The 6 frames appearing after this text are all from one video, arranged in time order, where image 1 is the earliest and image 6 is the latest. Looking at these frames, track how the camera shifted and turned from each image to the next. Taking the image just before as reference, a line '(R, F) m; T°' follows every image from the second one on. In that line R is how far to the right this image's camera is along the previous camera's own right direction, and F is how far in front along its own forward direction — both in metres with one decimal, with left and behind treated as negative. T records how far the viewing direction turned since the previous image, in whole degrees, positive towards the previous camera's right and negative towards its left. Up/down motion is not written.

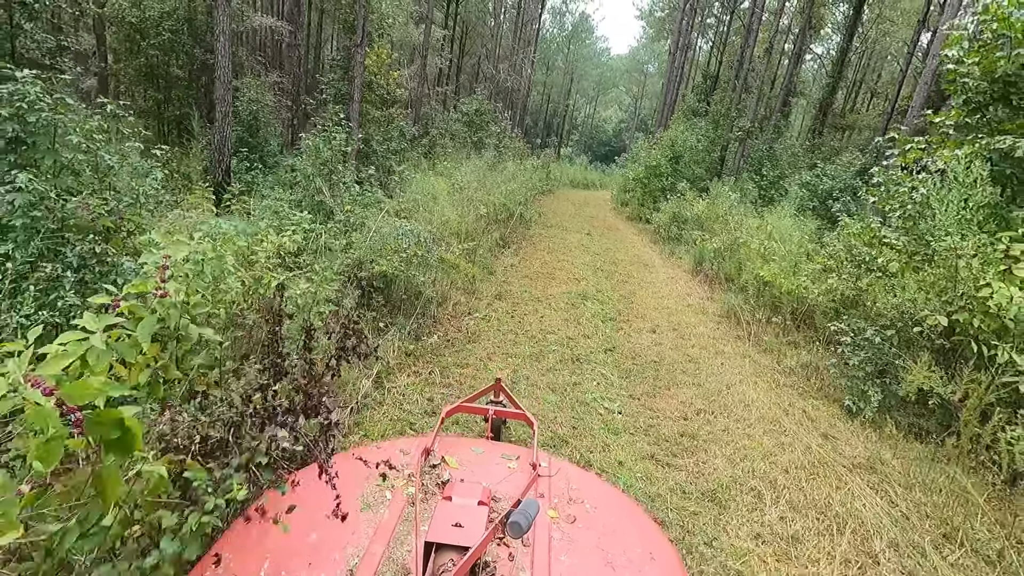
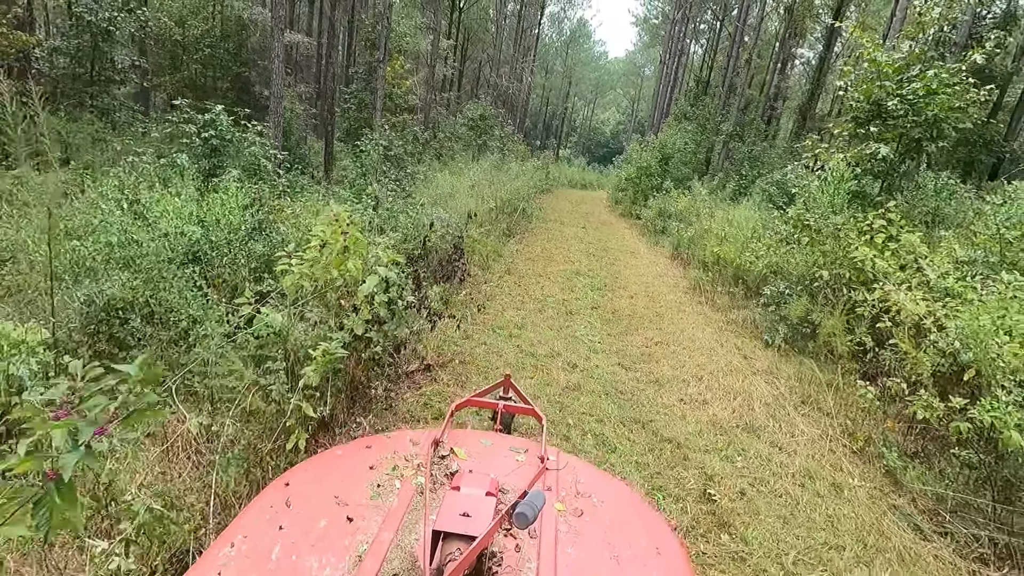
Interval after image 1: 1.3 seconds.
(-0.1, -2.1) m; 0°
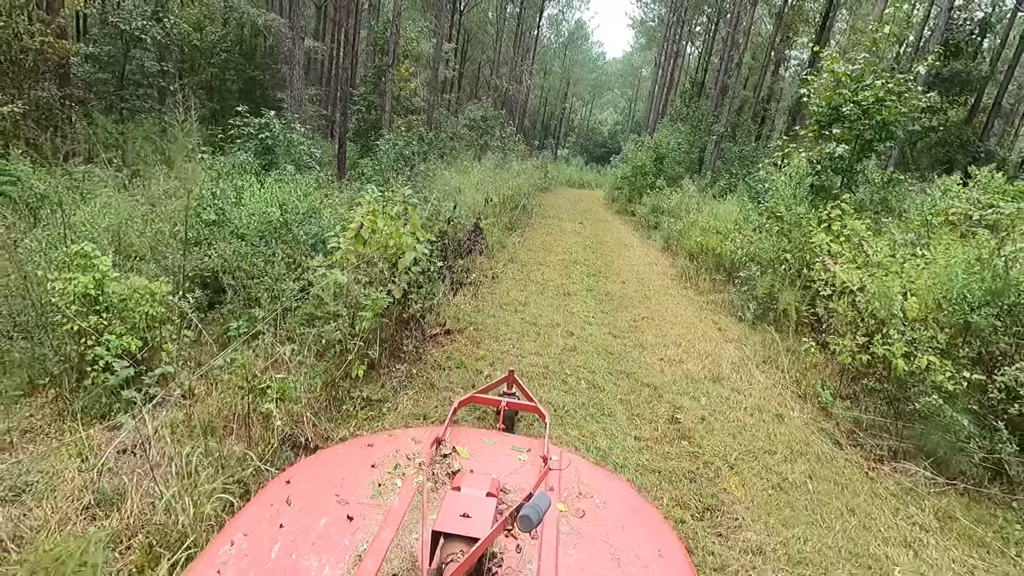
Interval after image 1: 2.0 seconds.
(-0.1, -1.1) m; 0°
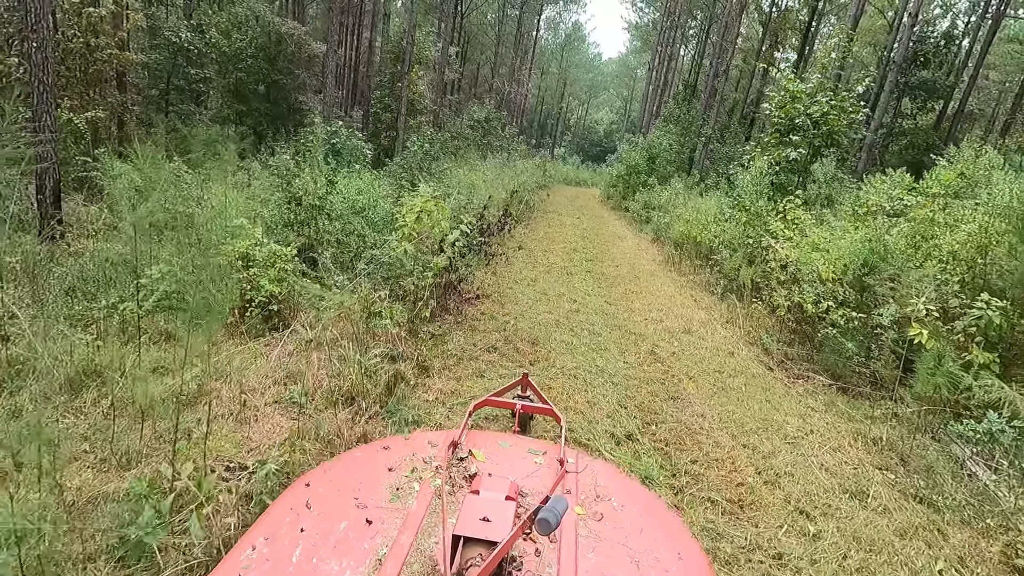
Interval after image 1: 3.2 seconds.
(-0.2, -1.3) m; +1°
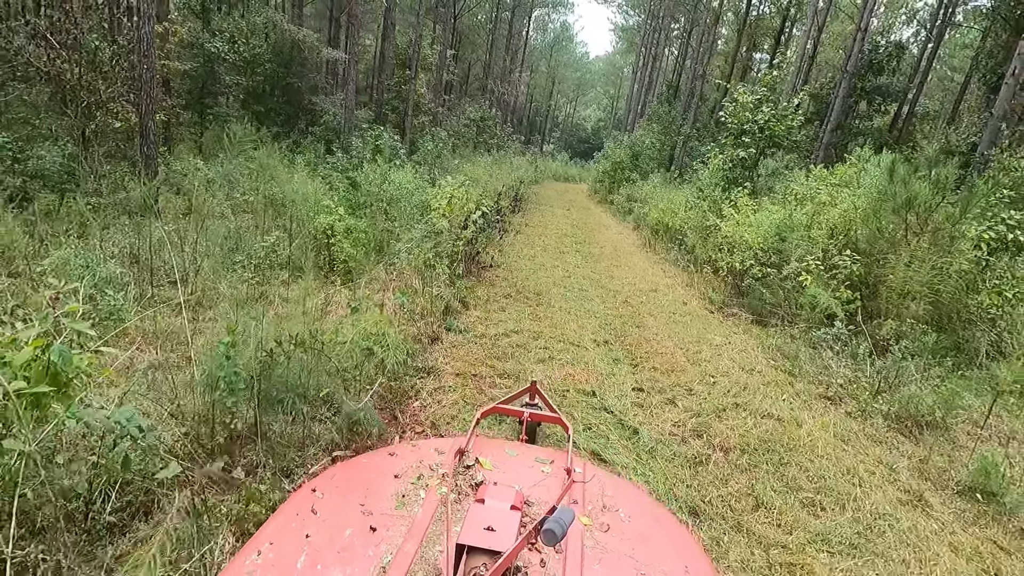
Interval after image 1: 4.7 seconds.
(0.0, -0.1) m; +1°
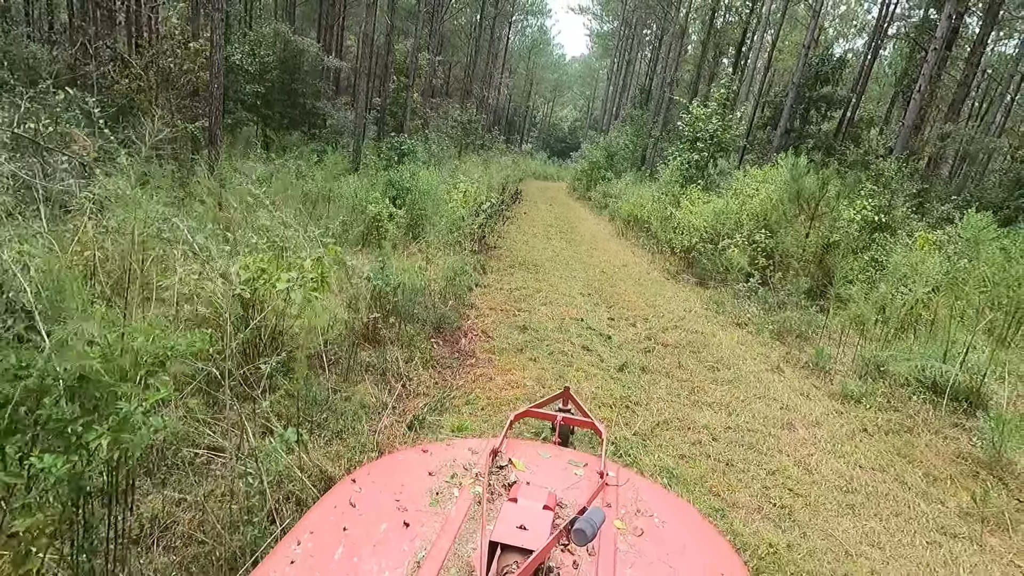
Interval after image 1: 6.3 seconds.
(-0.1, -0.6) m; +2°
